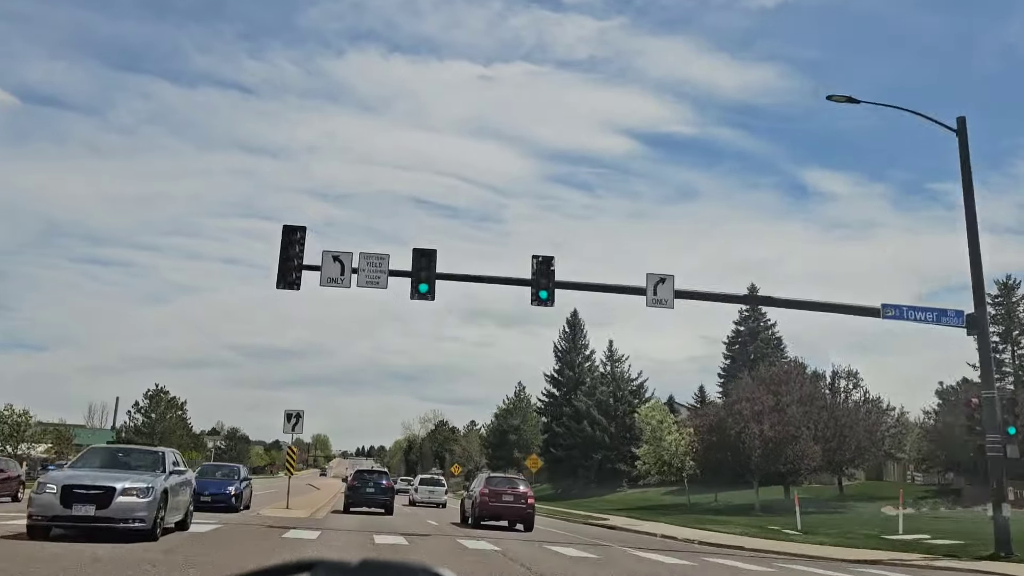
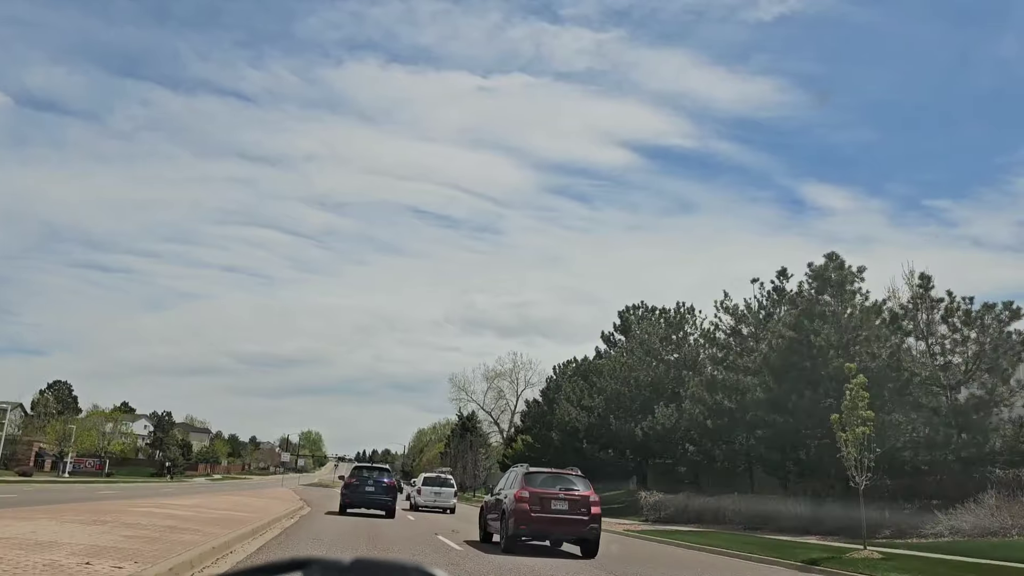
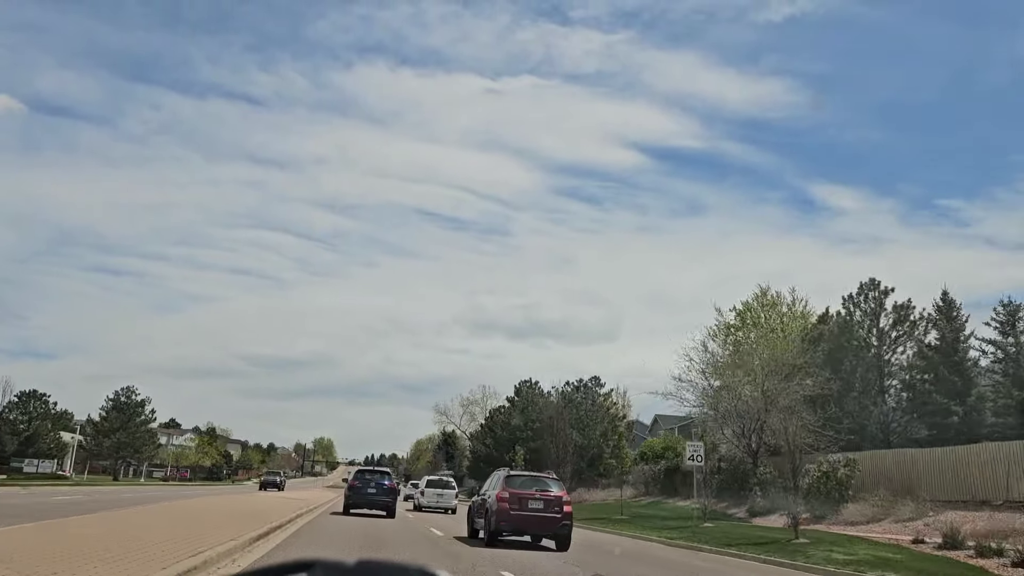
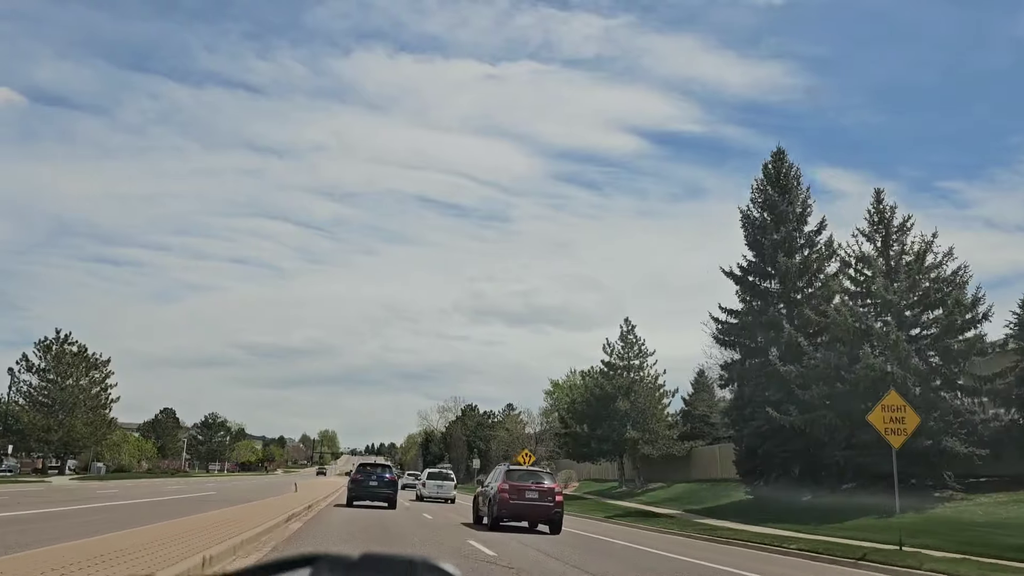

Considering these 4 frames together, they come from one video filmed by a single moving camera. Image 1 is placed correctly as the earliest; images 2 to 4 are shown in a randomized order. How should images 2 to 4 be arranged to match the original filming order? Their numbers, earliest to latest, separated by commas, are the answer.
4, 3, 2
